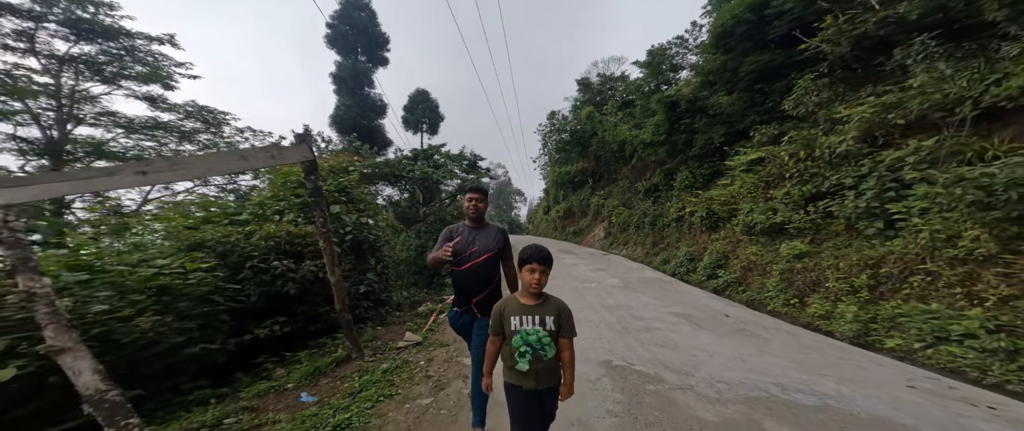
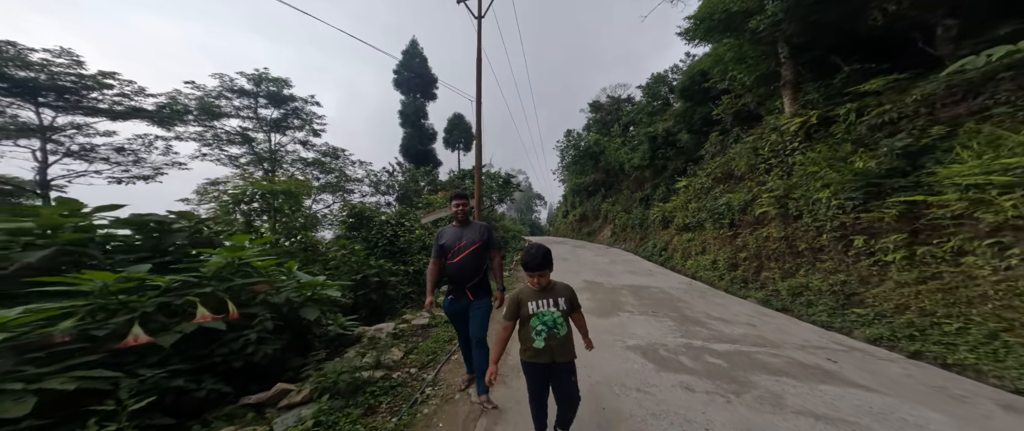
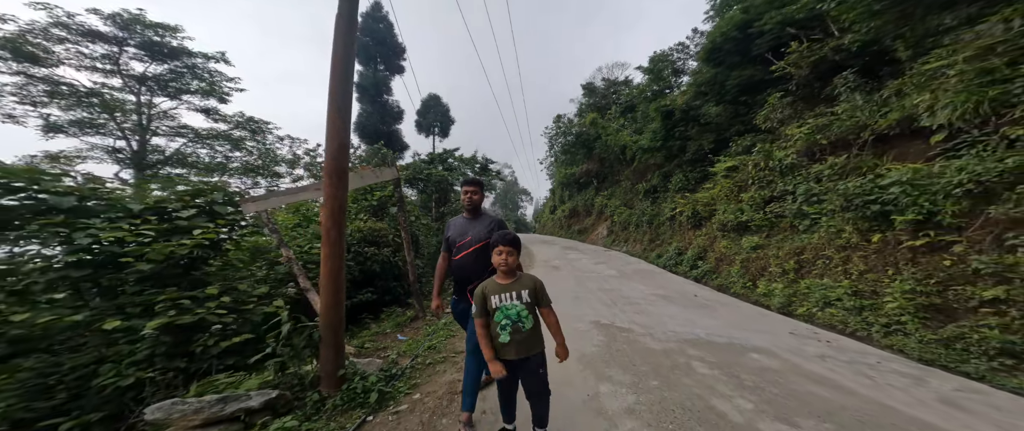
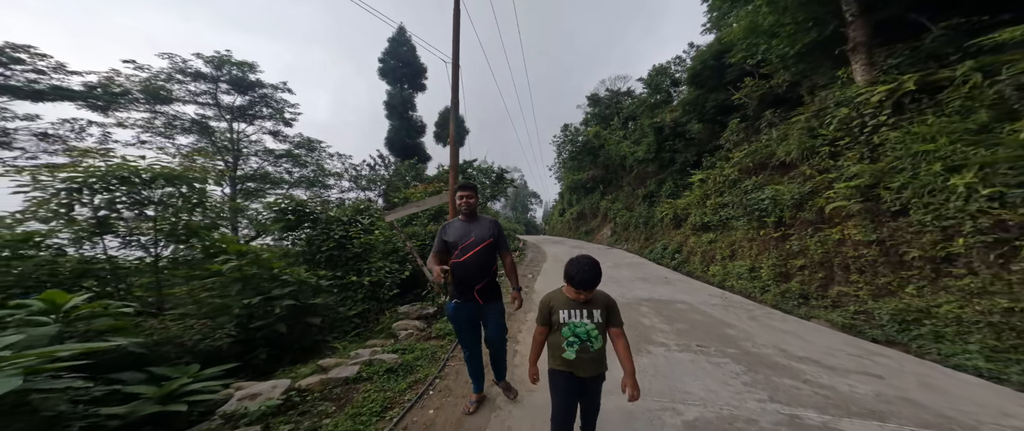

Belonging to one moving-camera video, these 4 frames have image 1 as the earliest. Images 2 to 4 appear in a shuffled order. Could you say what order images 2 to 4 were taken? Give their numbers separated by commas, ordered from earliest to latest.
3, 4, 2
